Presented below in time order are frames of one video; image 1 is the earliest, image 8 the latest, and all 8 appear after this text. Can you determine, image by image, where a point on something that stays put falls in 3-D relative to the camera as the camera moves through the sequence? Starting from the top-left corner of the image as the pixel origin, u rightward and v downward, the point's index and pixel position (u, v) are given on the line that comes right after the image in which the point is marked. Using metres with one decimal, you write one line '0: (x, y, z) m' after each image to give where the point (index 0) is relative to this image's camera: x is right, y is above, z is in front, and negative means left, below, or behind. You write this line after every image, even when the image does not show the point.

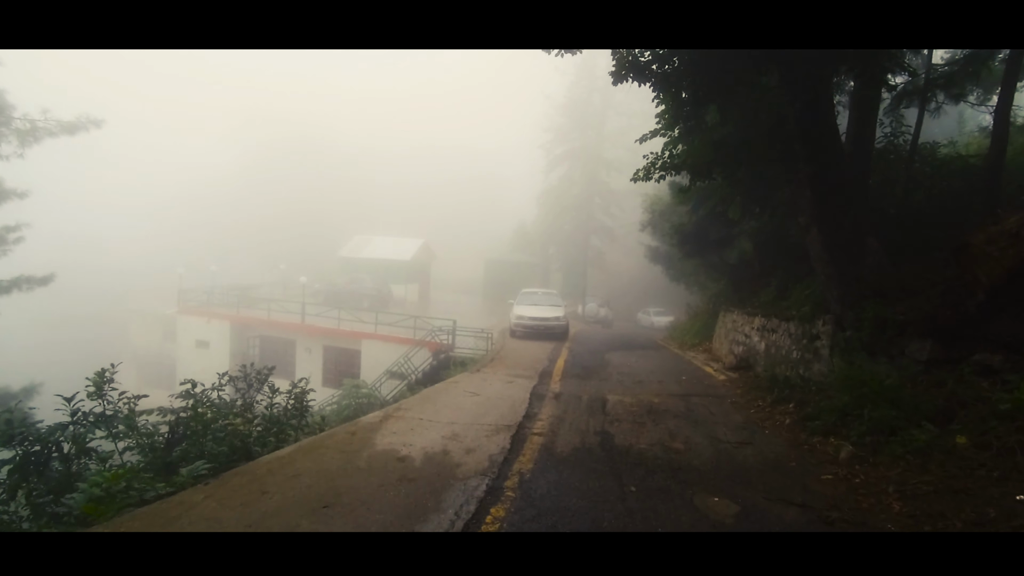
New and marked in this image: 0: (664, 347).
0: (+3.8, -1.5, +15.2) m
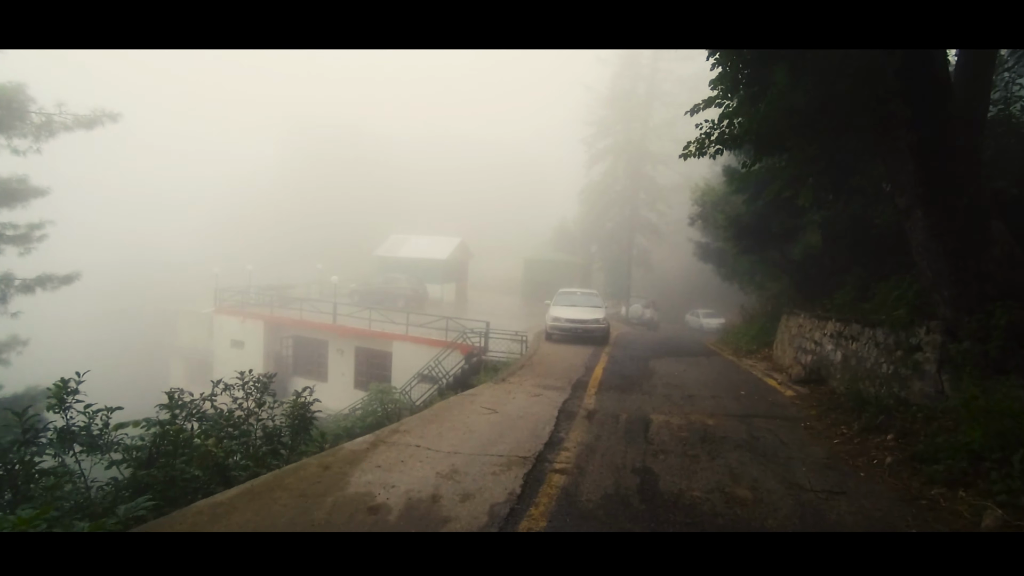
0: (+4.6, -1.5, +13.7) m
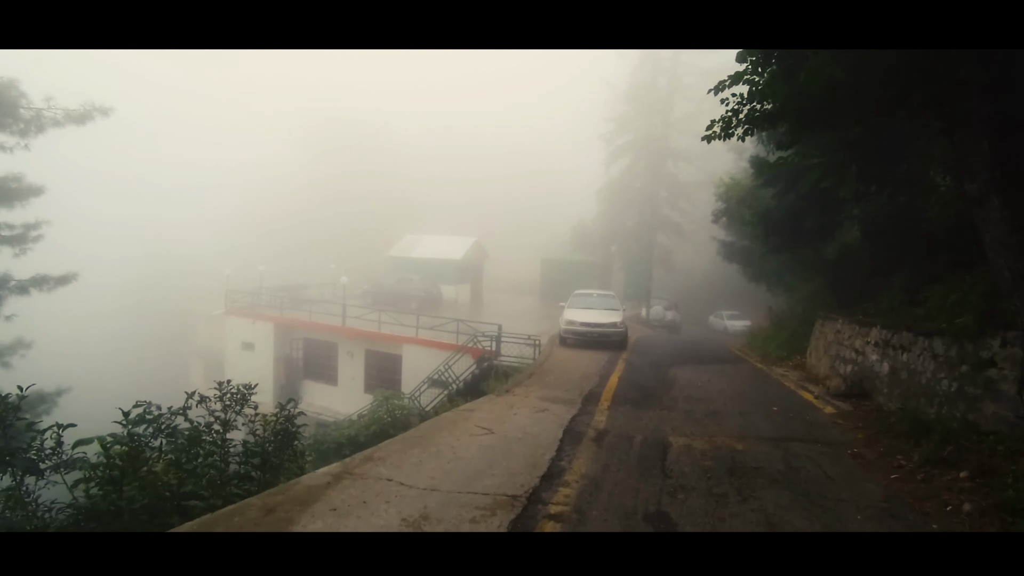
0: (+4.8, -1.5, +12.6) m
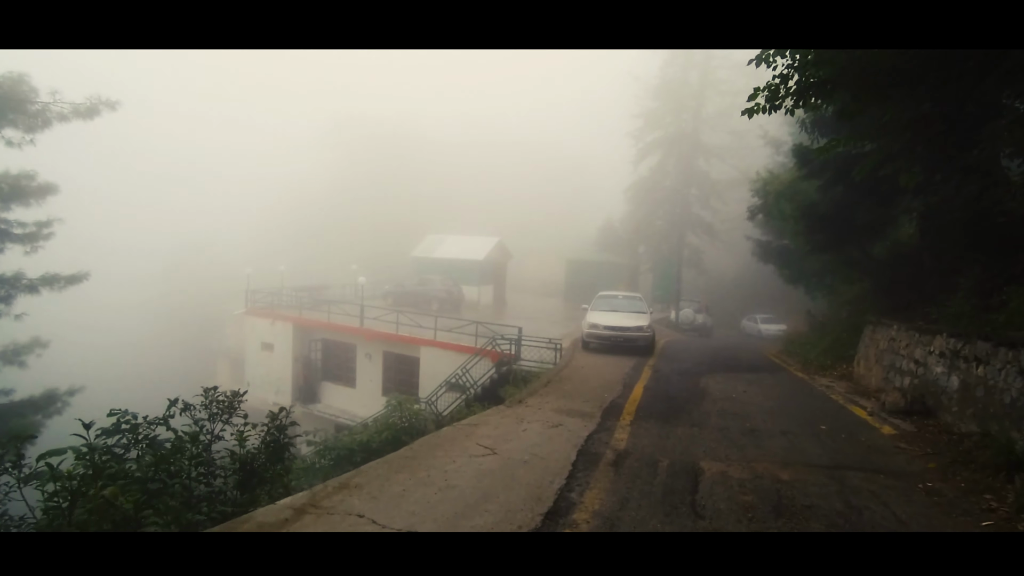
0: (+5.1, -1.5, +11.6) m
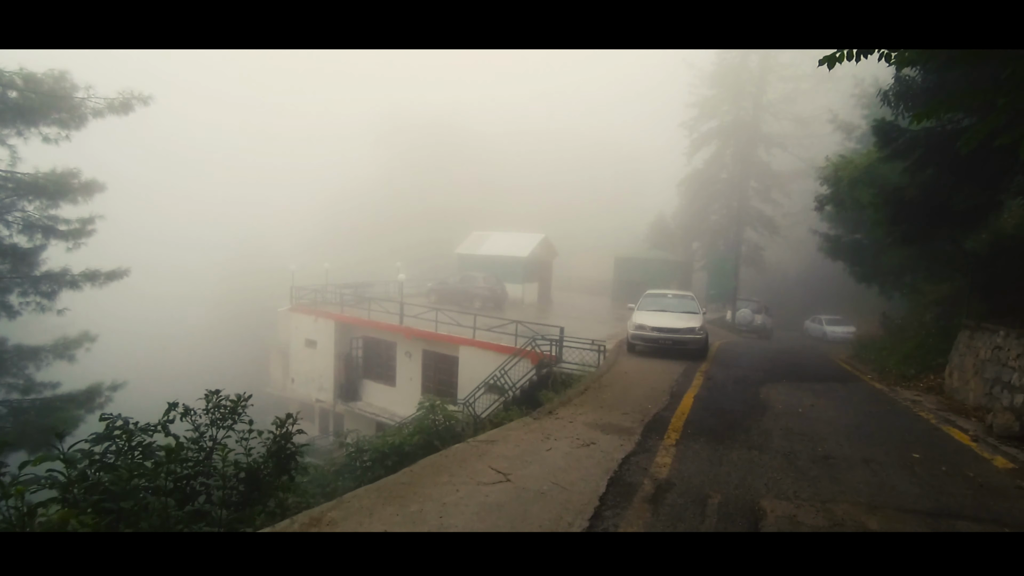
0: (+5.7, -1.5, +10.3) m
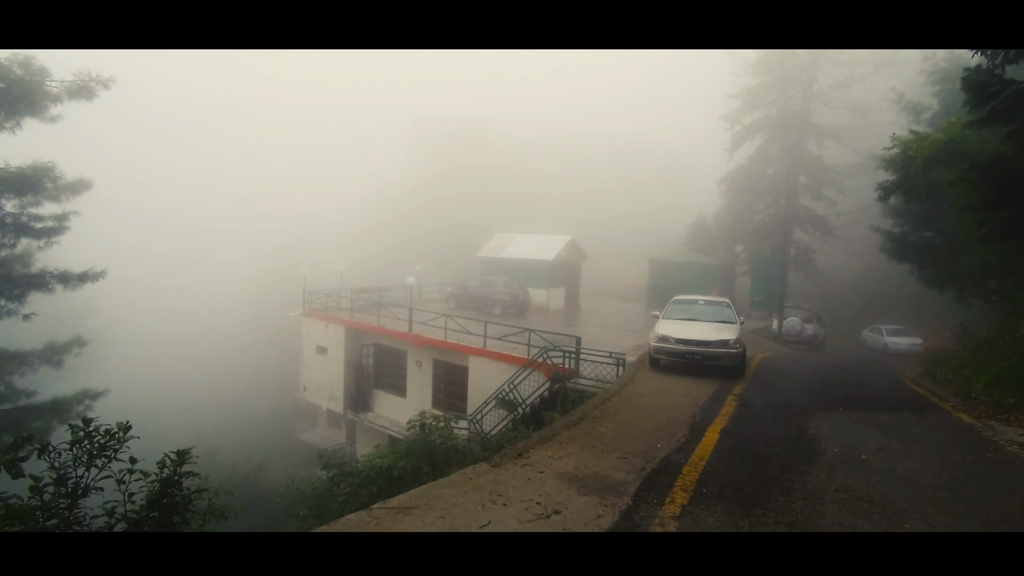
0: (+5.6, -1.6, +8.1) m
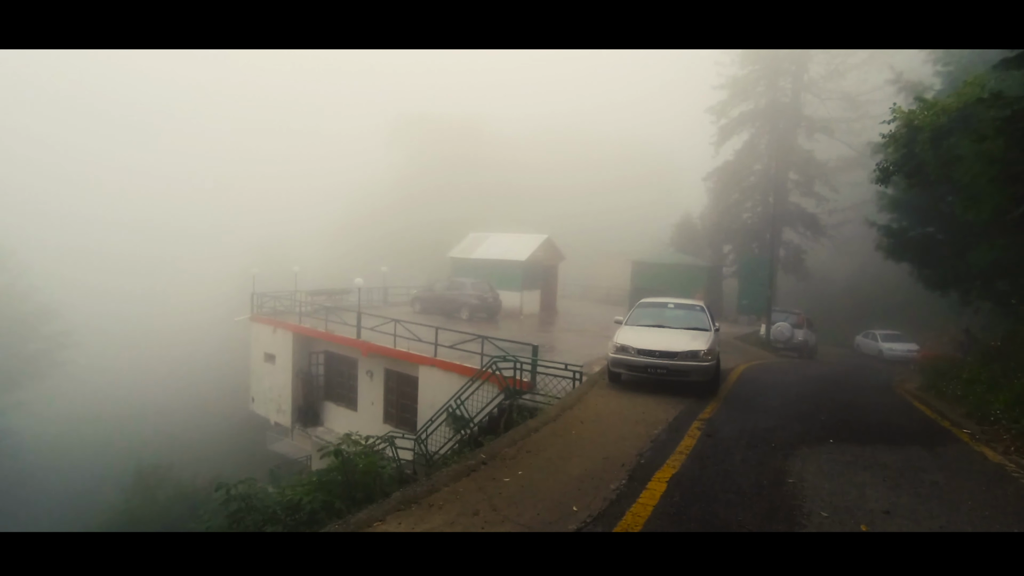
0: (+4.5, -1.6, +6.4) m
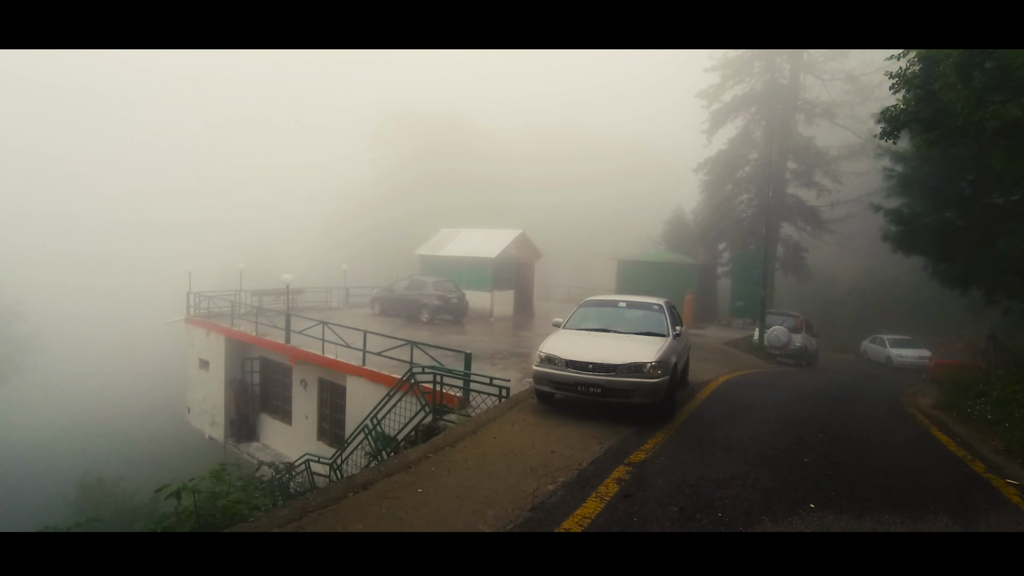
0: (+3.3, -1.5, +4.2) m
